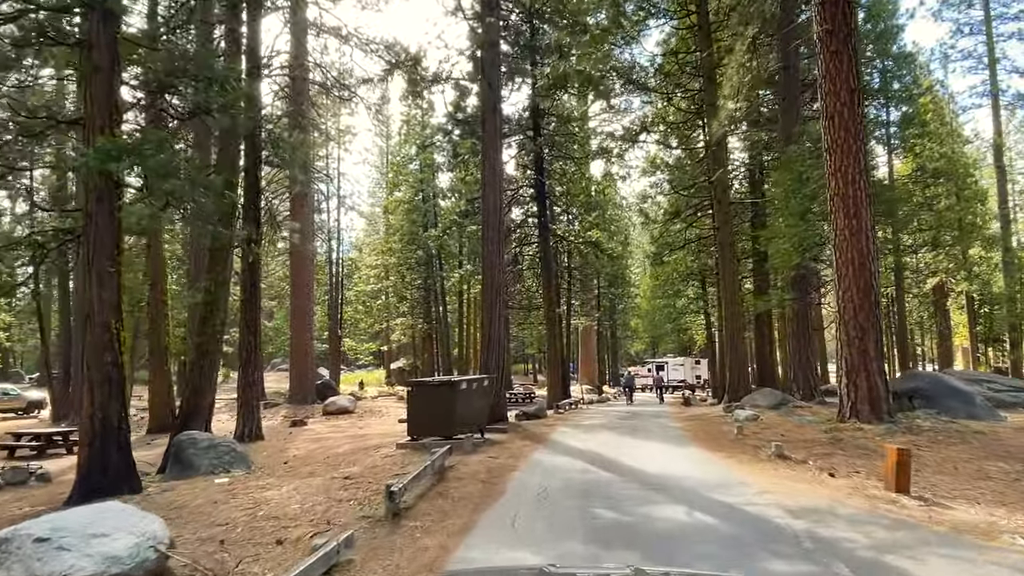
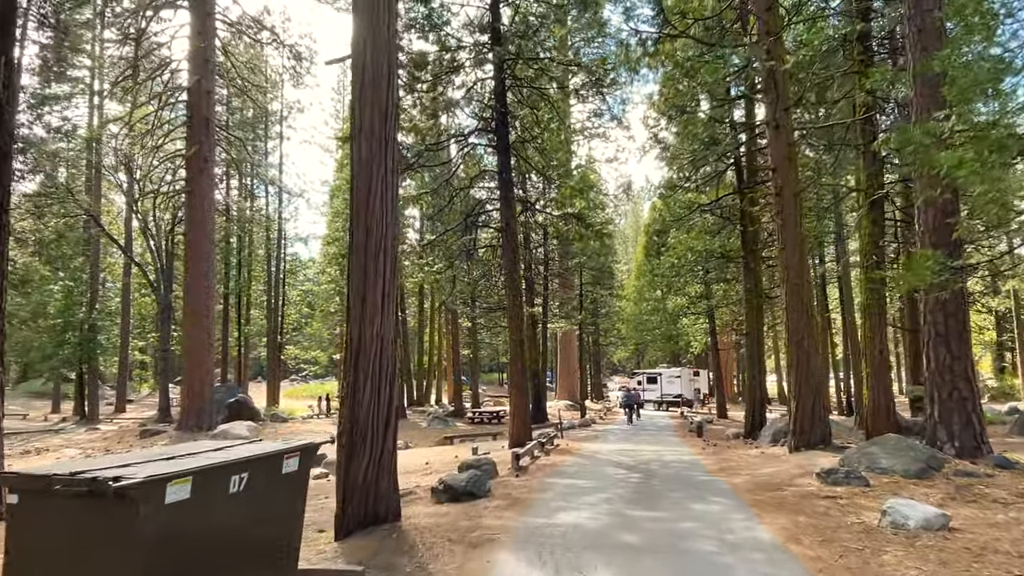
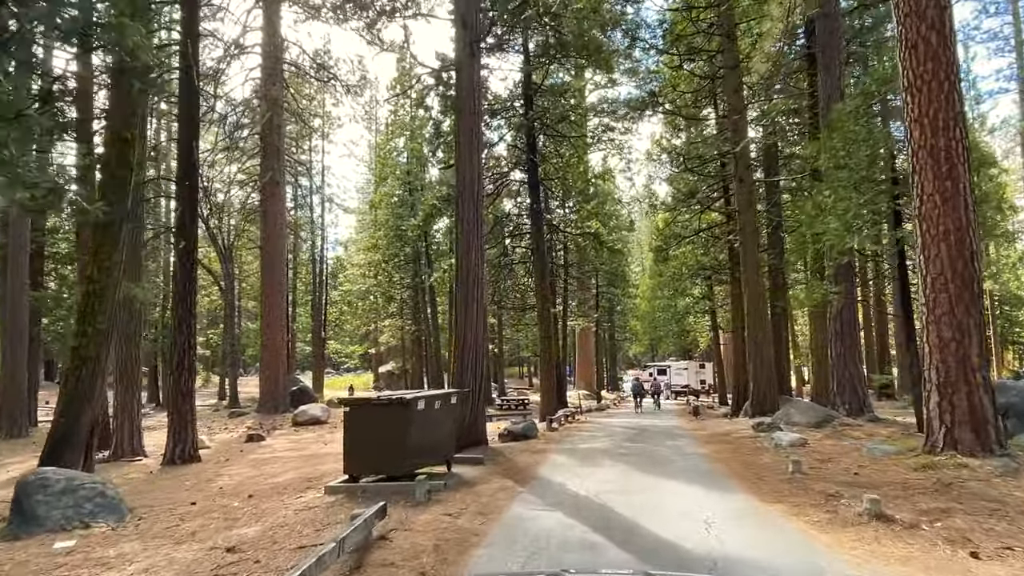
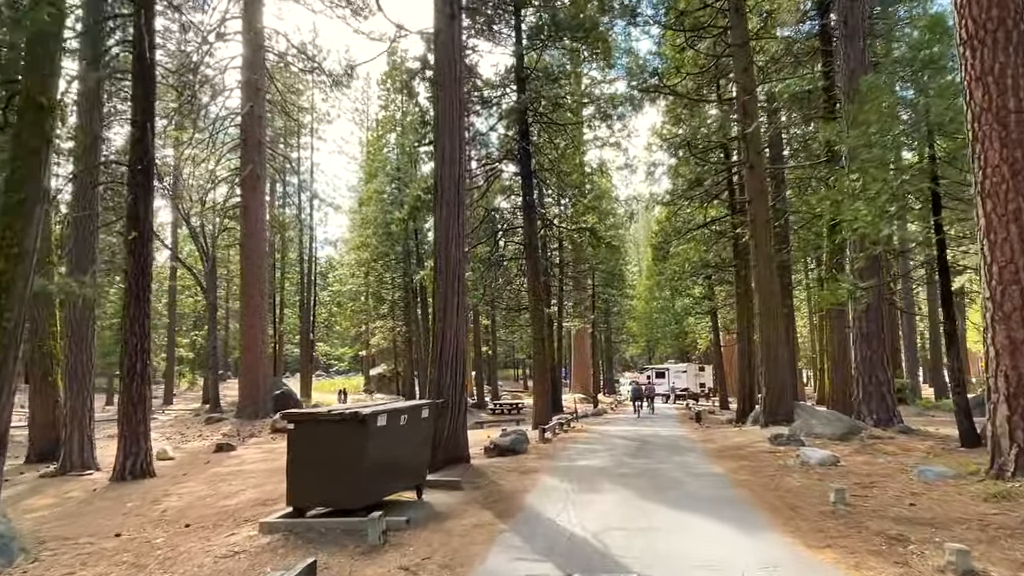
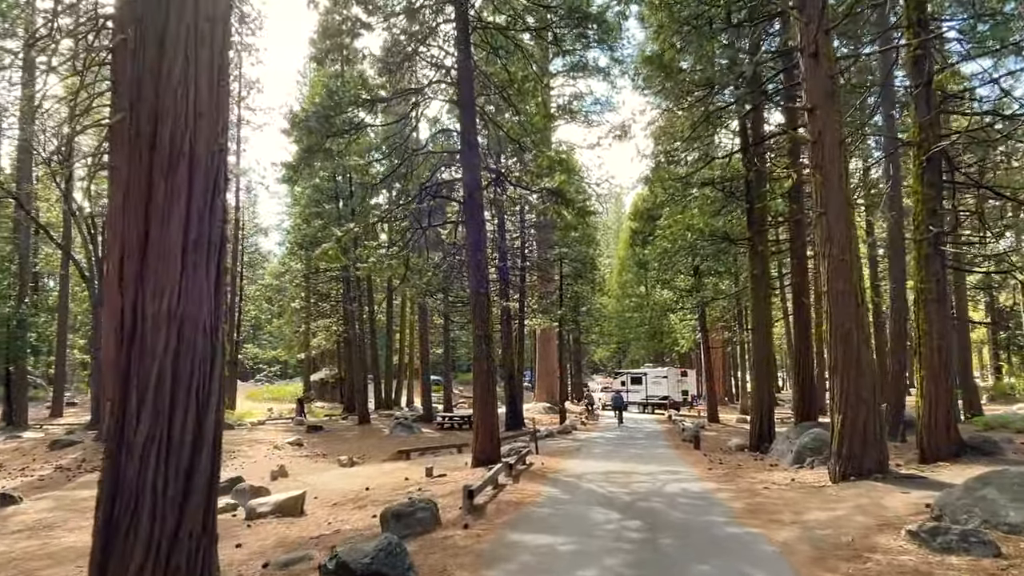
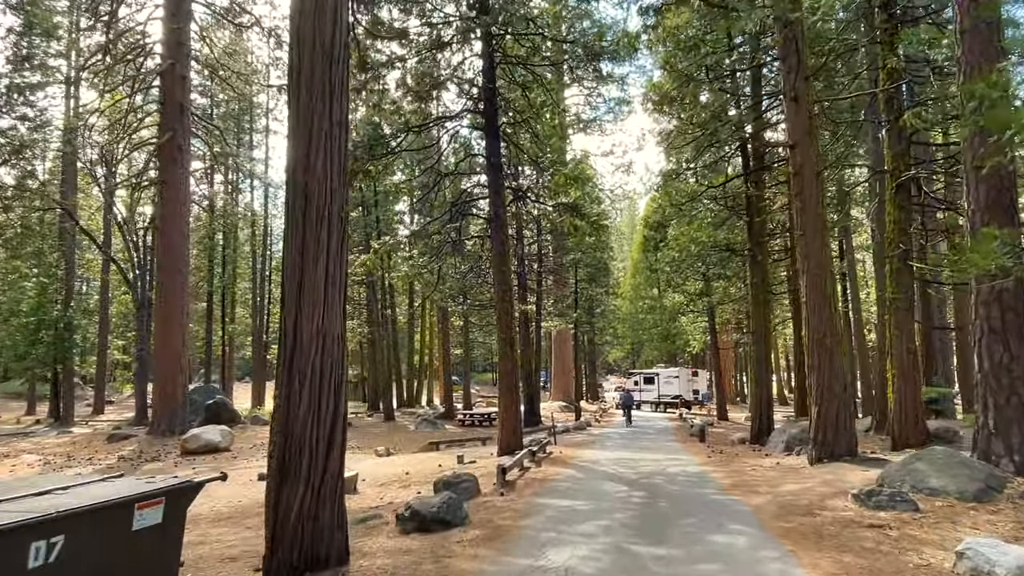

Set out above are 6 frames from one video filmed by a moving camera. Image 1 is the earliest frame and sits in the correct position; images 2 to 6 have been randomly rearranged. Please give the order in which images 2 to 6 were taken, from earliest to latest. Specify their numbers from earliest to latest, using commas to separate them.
3, 4, 2, 6, 5
